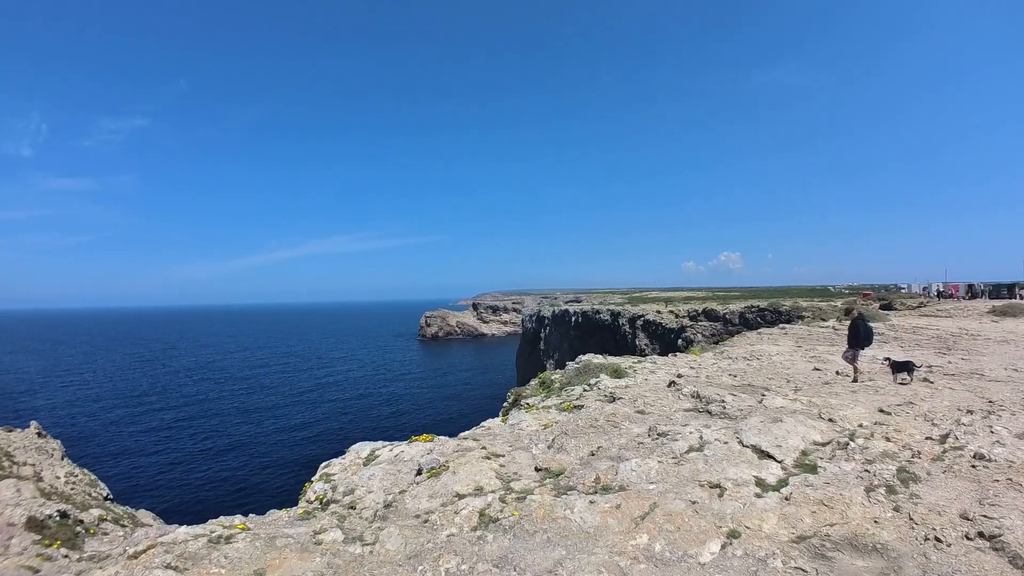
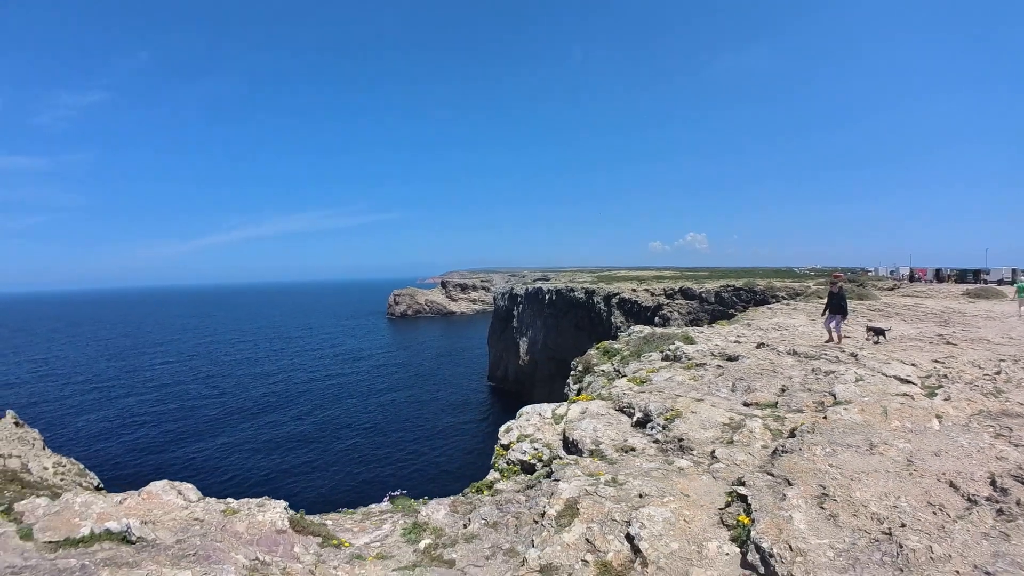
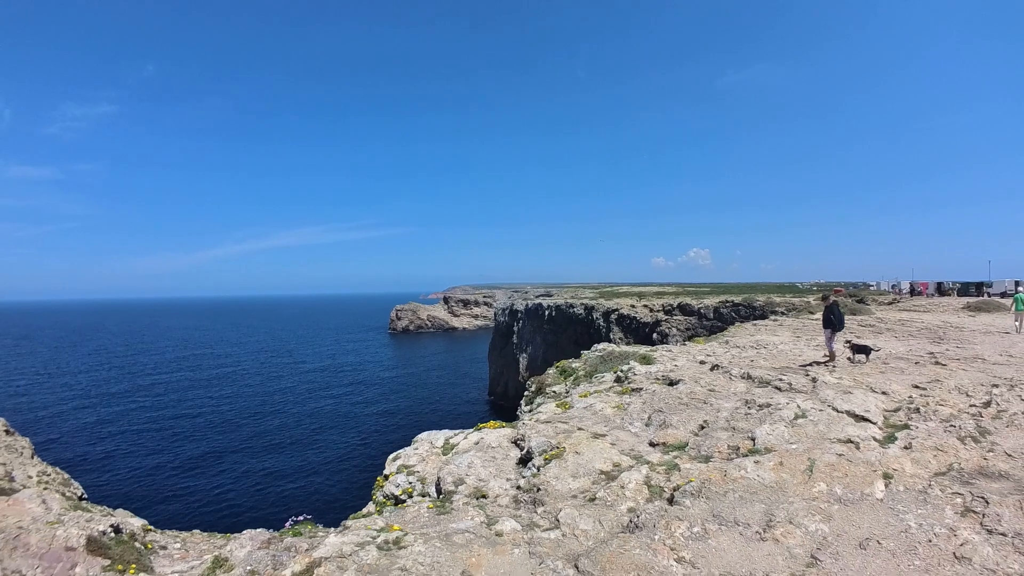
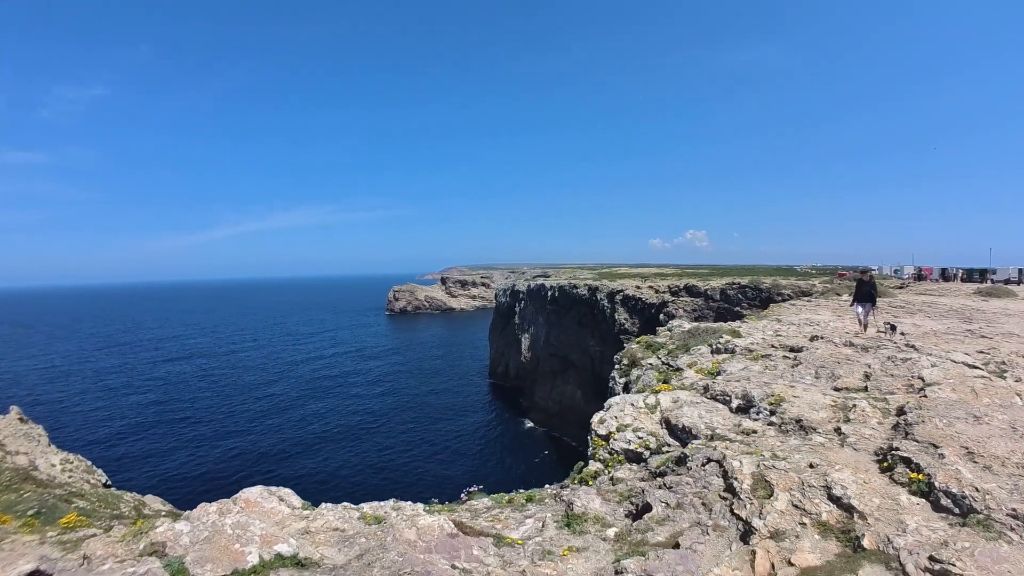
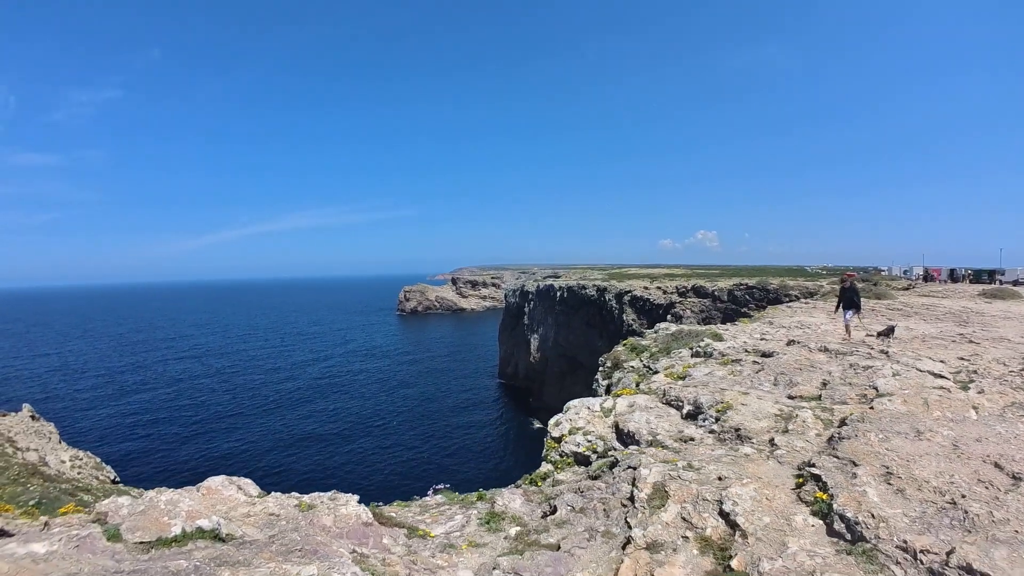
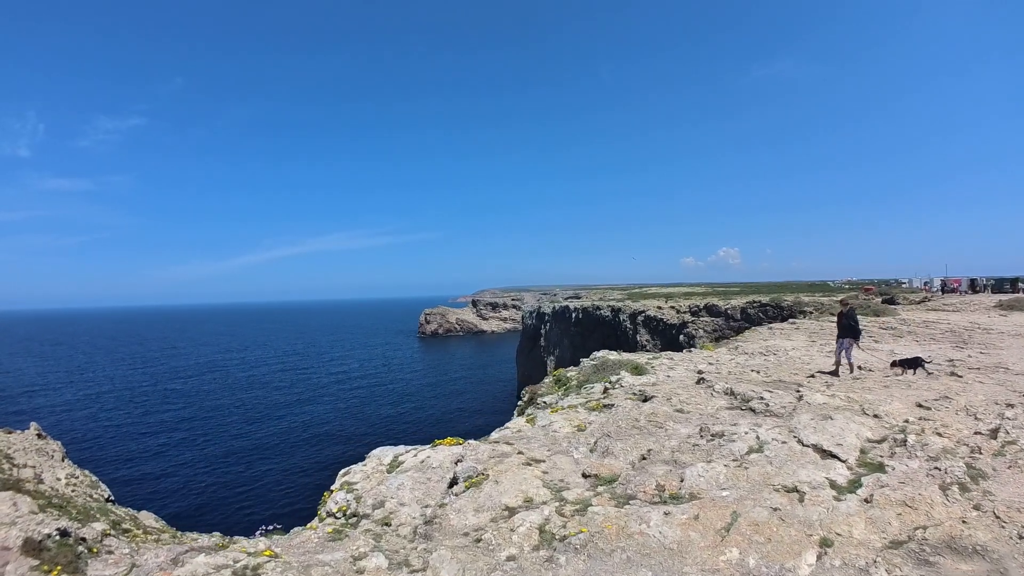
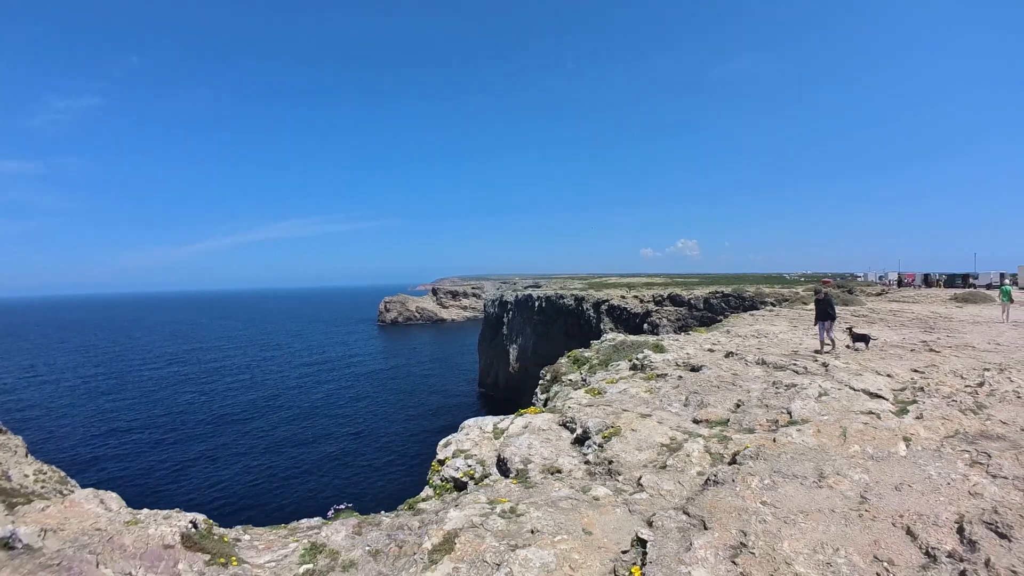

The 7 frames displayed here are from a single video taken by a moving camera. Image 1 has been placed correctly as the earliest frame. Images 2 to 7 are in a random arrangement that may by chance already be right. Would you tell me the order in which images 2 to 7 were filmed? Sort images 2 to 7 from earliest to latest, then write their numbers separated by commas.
6, 3, 7, 2, 5, 4
